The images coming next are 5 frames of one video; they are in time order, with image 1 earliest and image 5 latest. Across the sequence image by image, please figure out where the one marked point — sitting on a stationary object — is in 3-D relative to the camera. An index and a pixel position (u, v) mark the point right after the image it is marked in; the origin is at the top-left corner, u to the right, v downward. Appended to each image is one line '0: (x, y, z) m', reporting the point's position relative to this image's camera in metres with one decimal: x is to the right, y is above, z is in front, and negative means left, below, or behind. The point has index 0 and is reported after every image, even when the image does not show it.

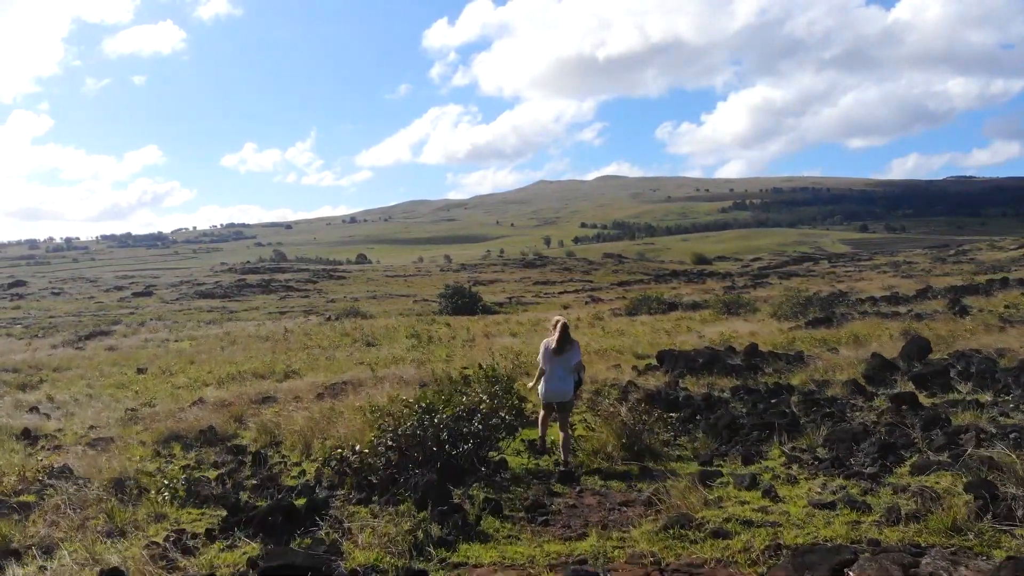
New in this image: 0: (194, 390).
0: (-8.8, -2.9, +16.4) m
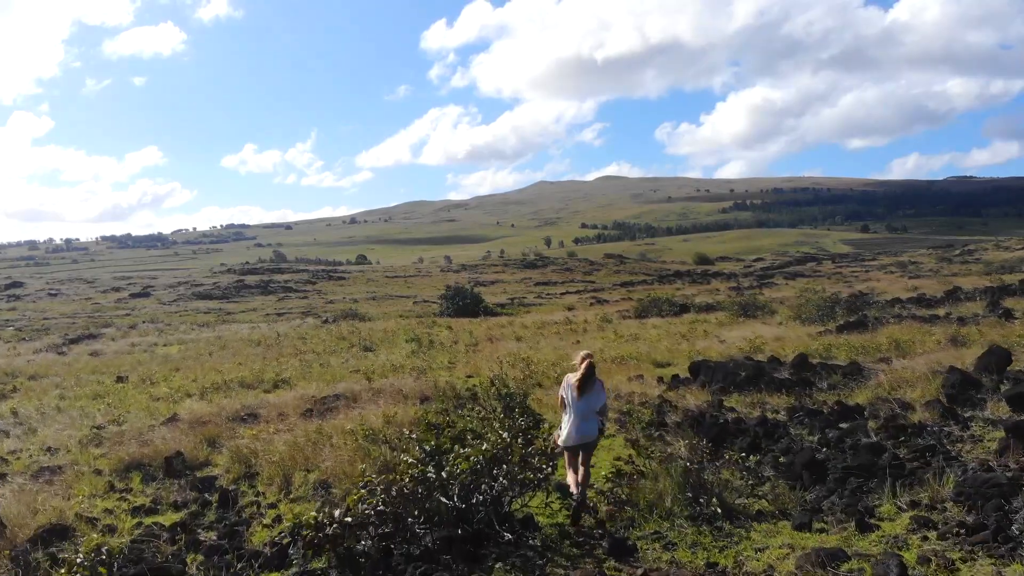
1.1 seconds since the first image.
0: (-8.6, -2.9, +15.0) m
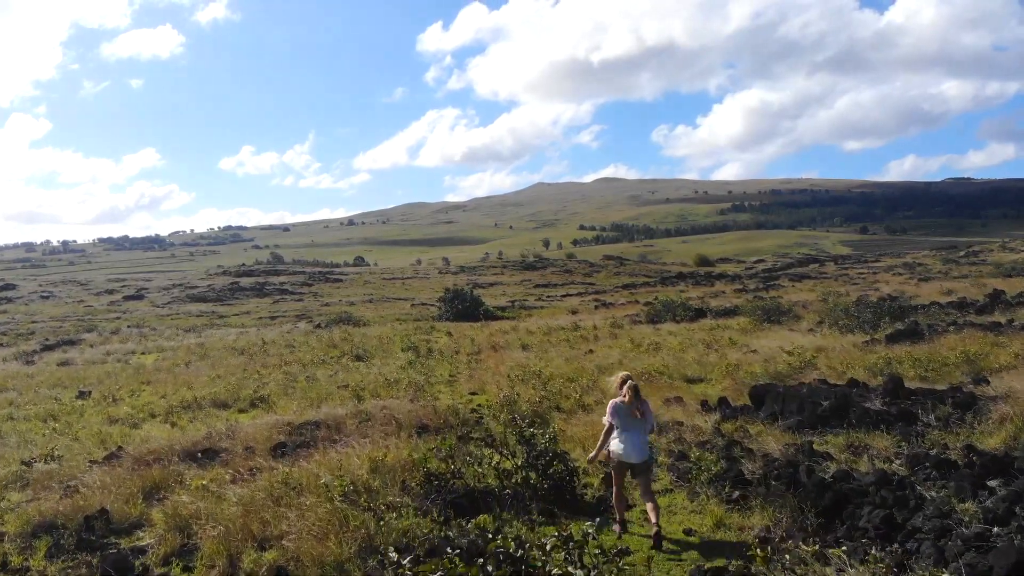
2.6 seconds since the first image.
0: (-8.3, -3.0, +12.9) m
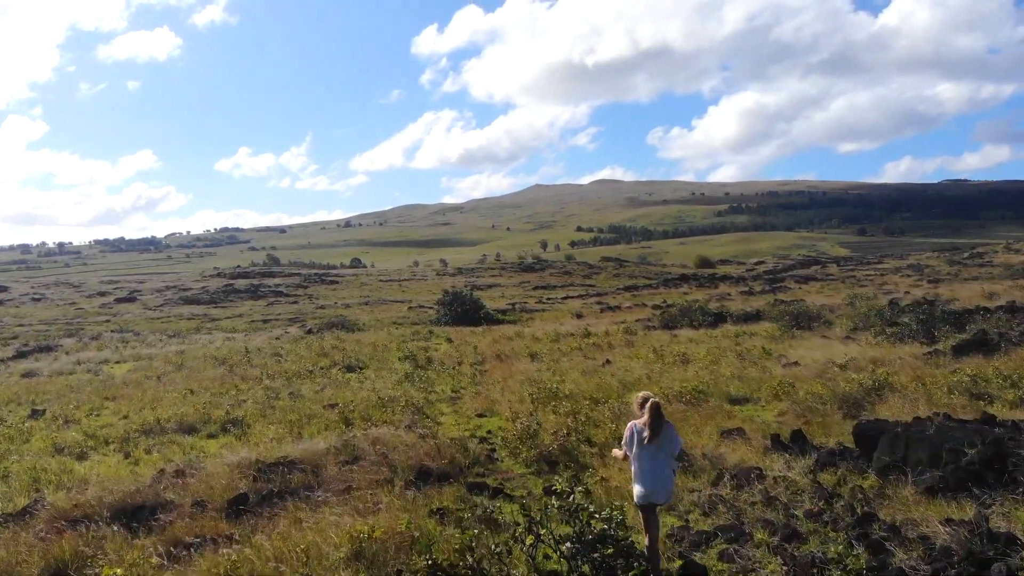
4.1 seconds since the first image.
0: (-8.0, -3.1, +10.7) m
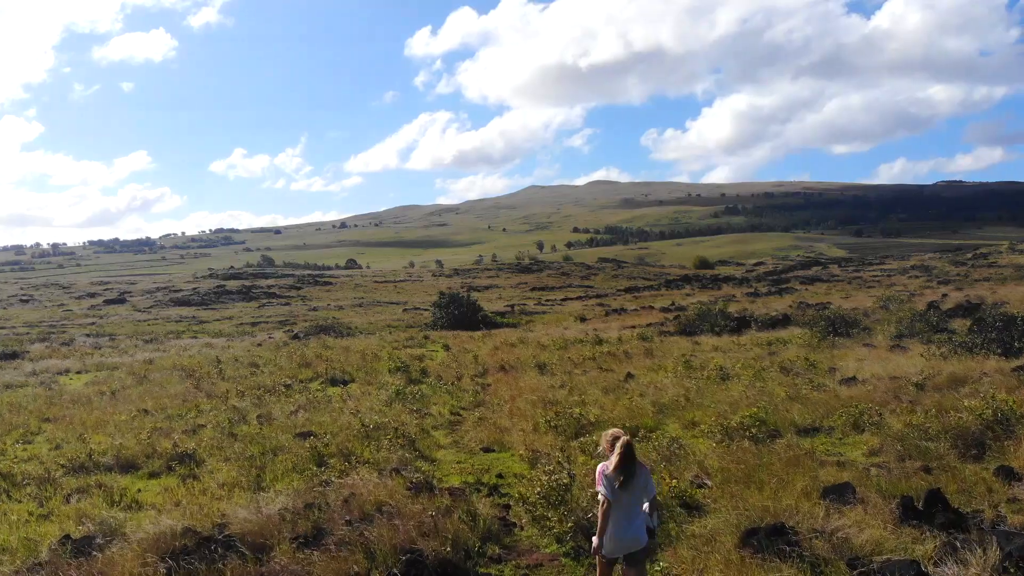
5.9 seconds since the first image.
0: (-7.8, -3.2, +8.3) m
